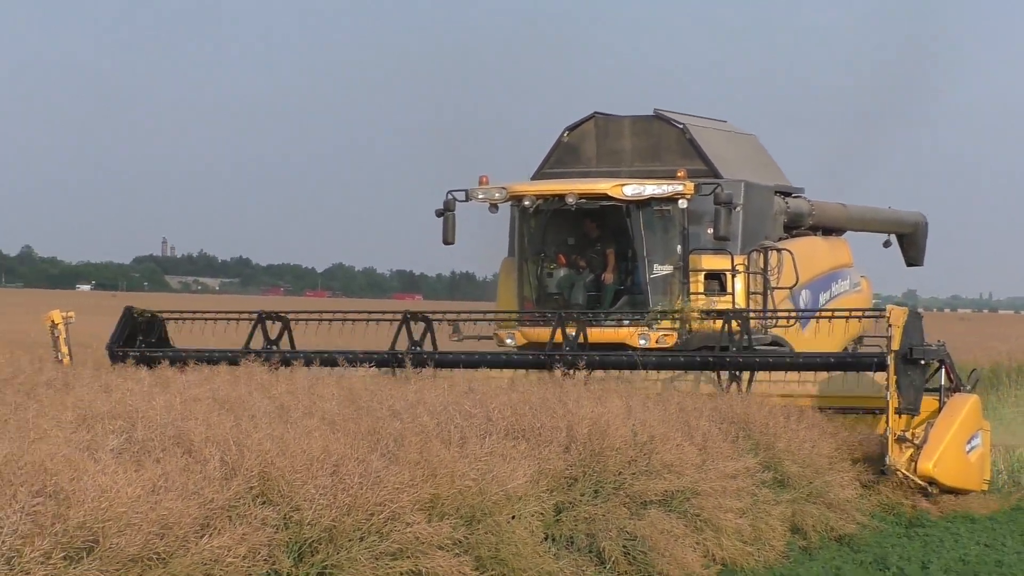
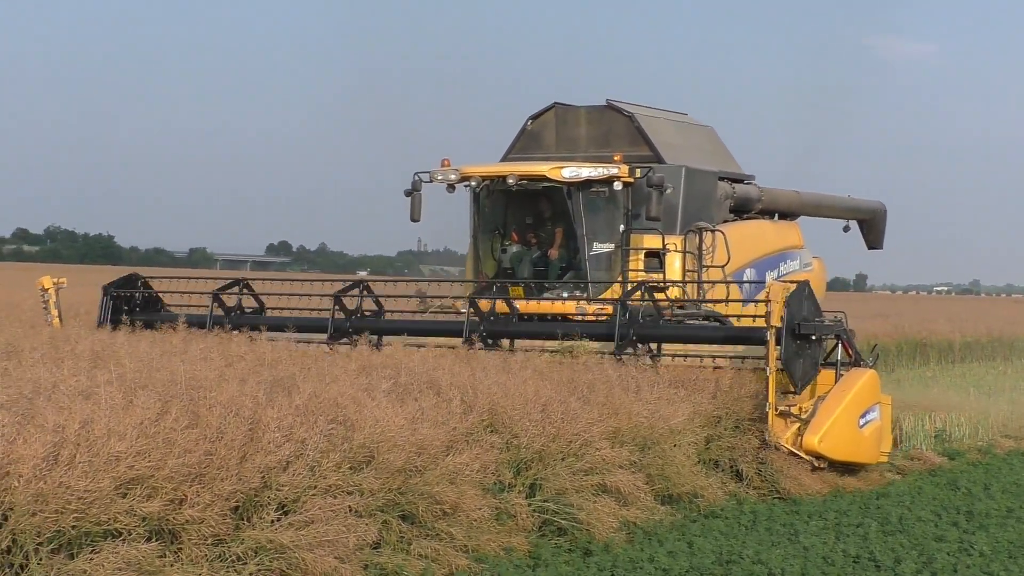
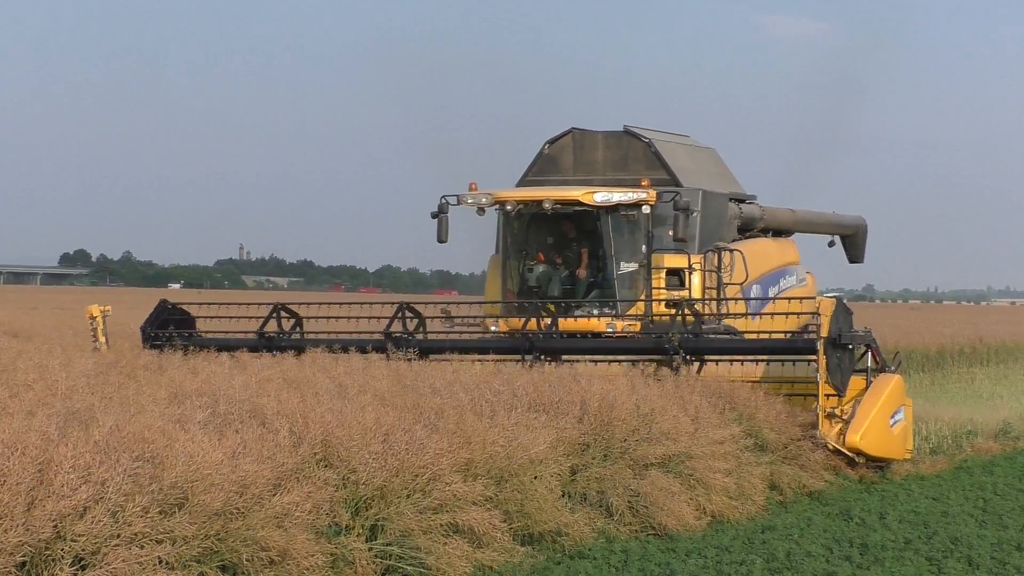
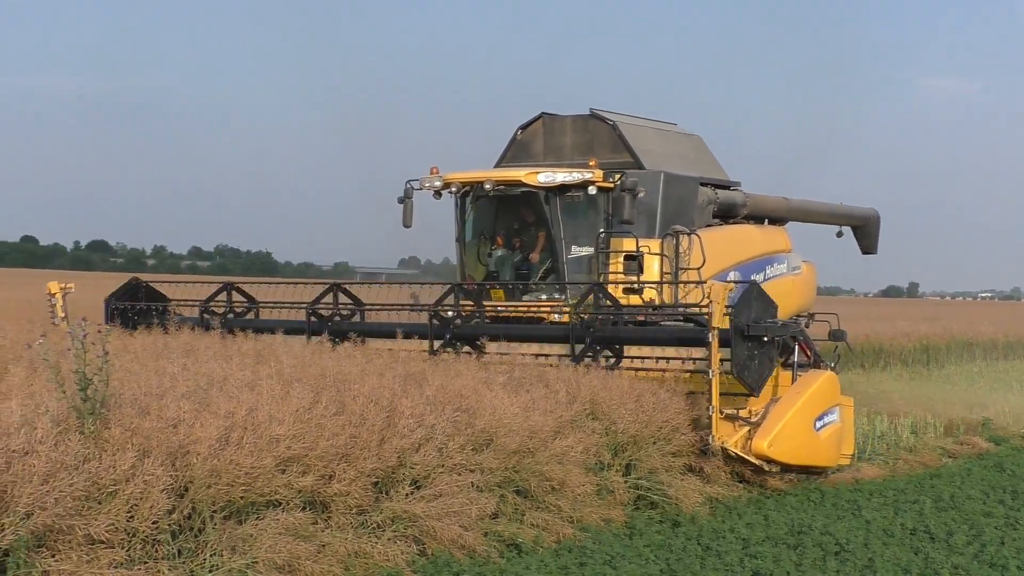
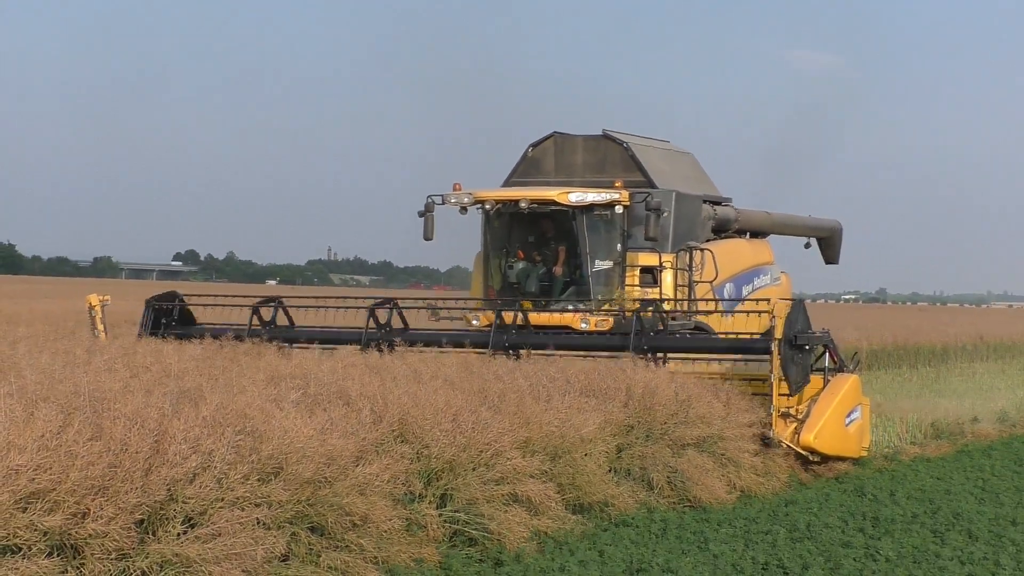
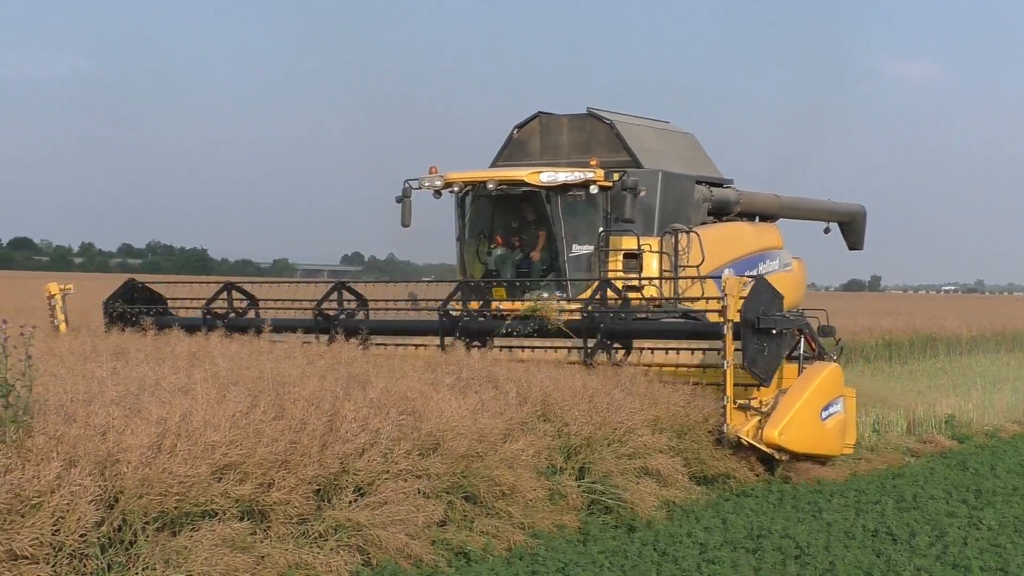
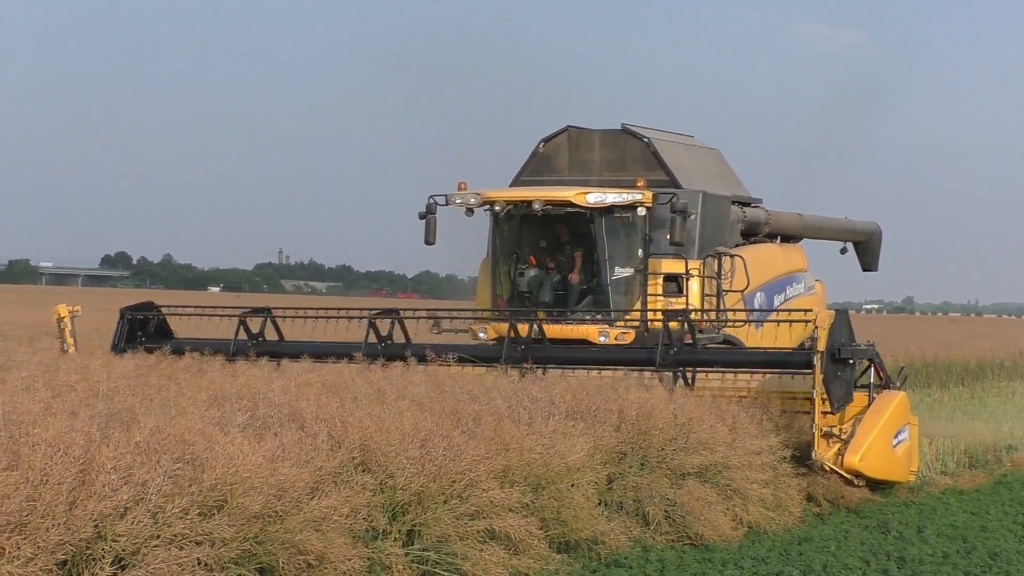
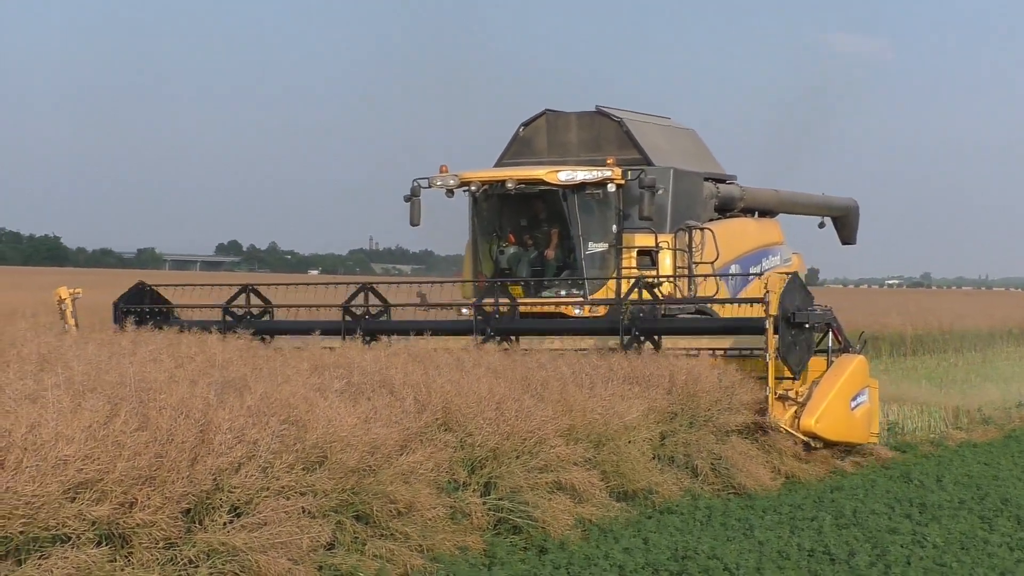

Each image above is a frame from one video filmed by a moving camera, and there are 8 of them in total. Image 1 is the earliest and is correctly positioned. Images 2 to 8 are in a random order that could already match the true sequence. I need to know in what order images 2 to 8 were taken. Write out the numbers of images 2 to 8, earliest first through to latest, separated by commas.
3, 7, 5, 8, 2, 6, 4
